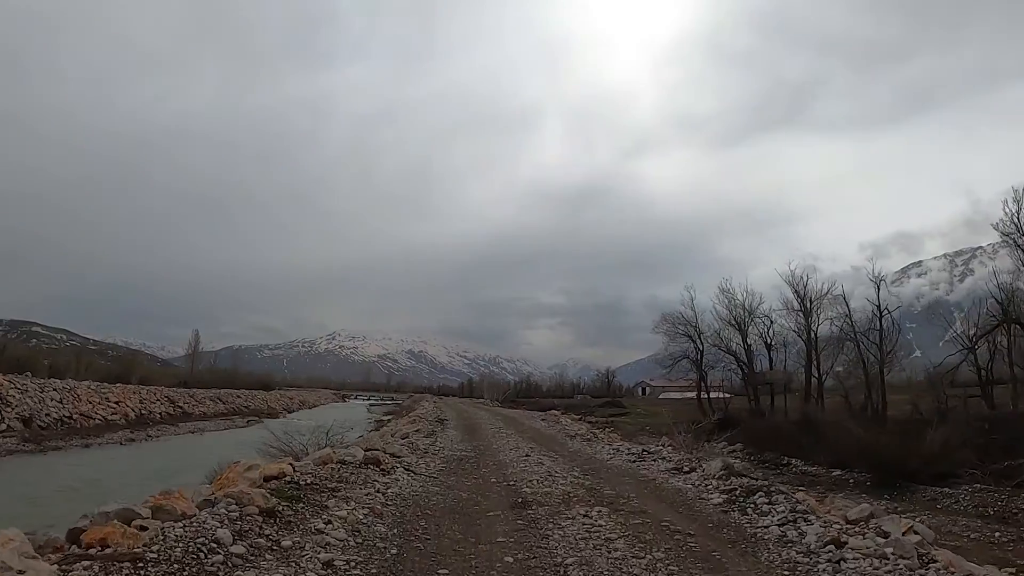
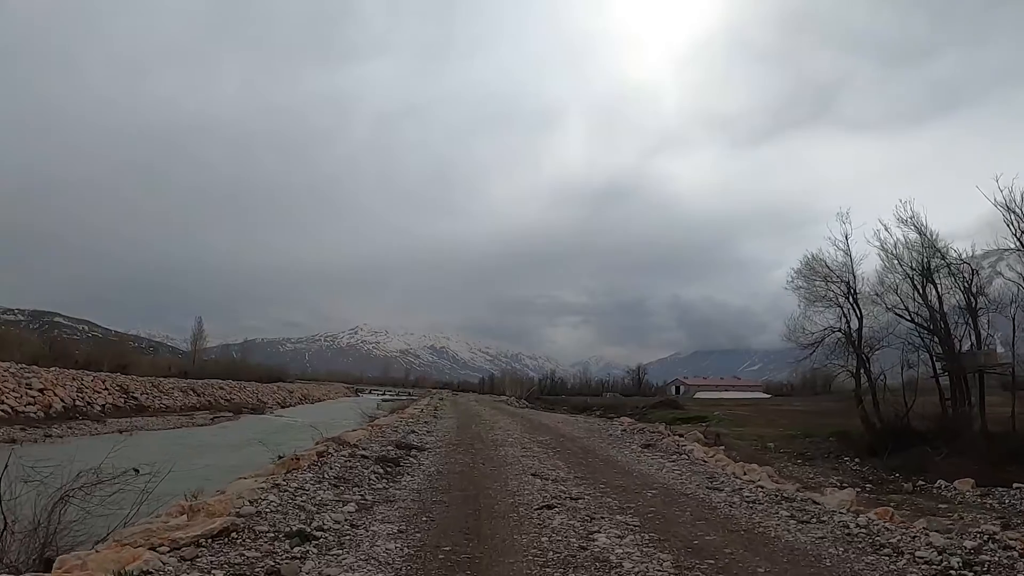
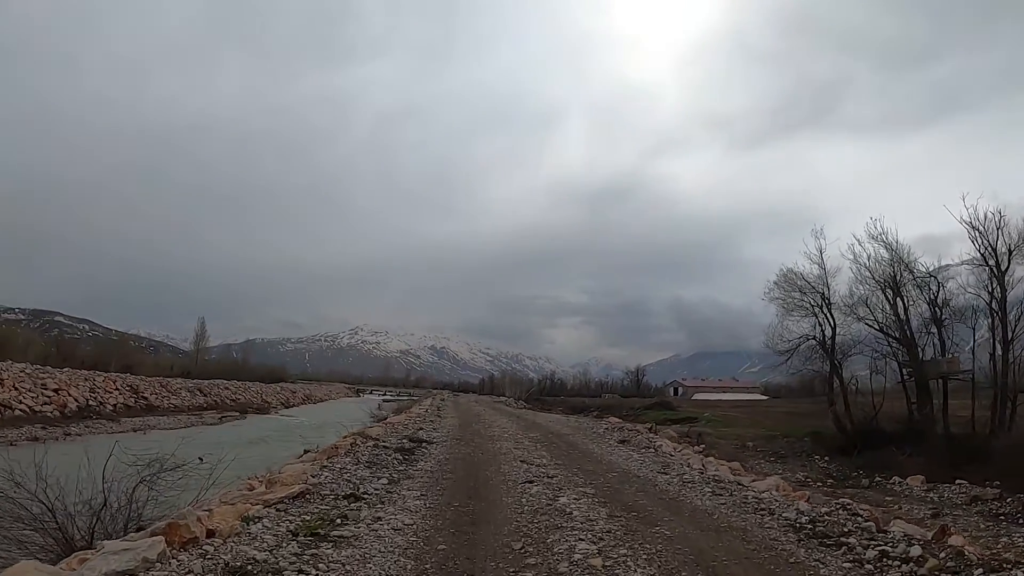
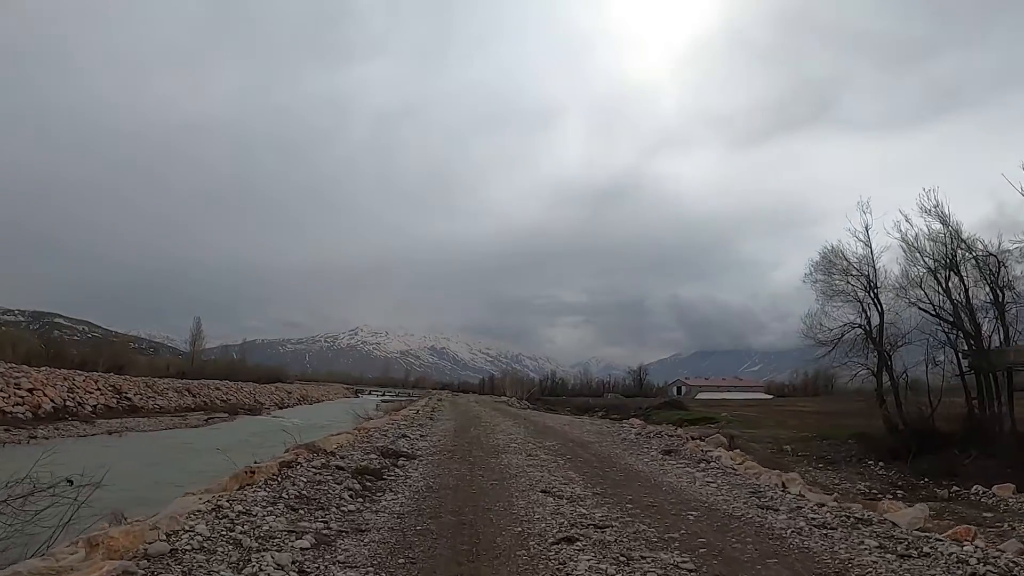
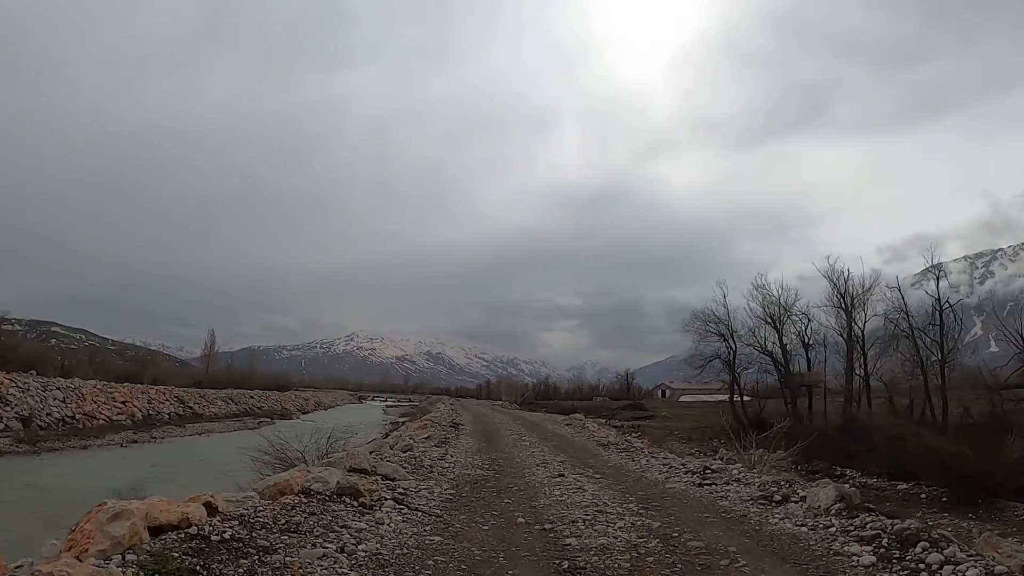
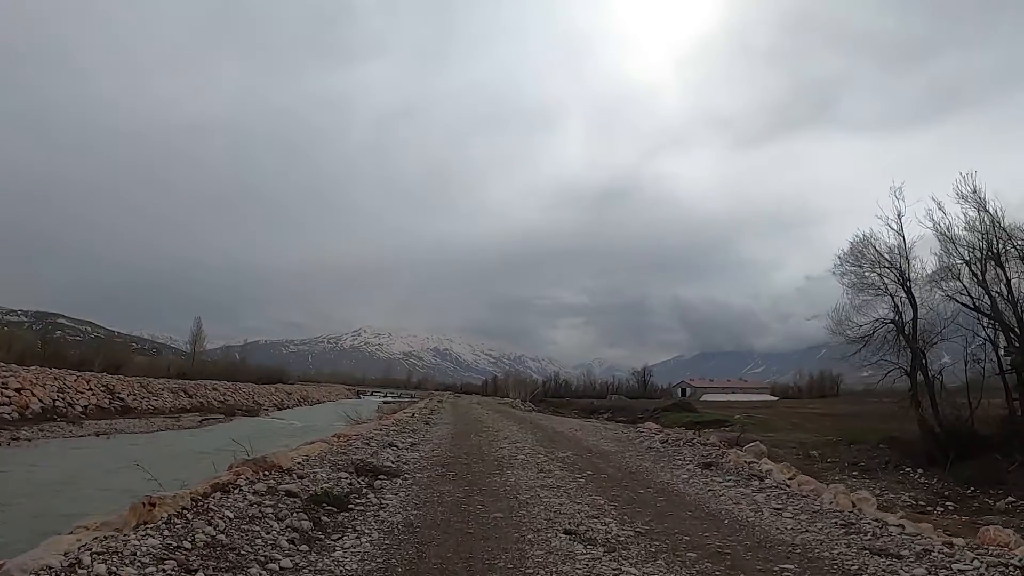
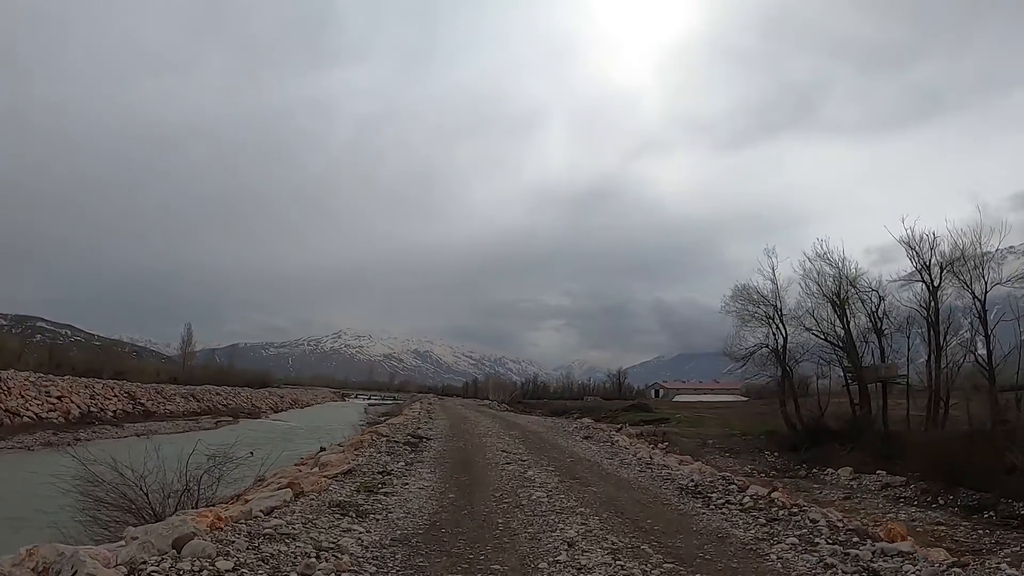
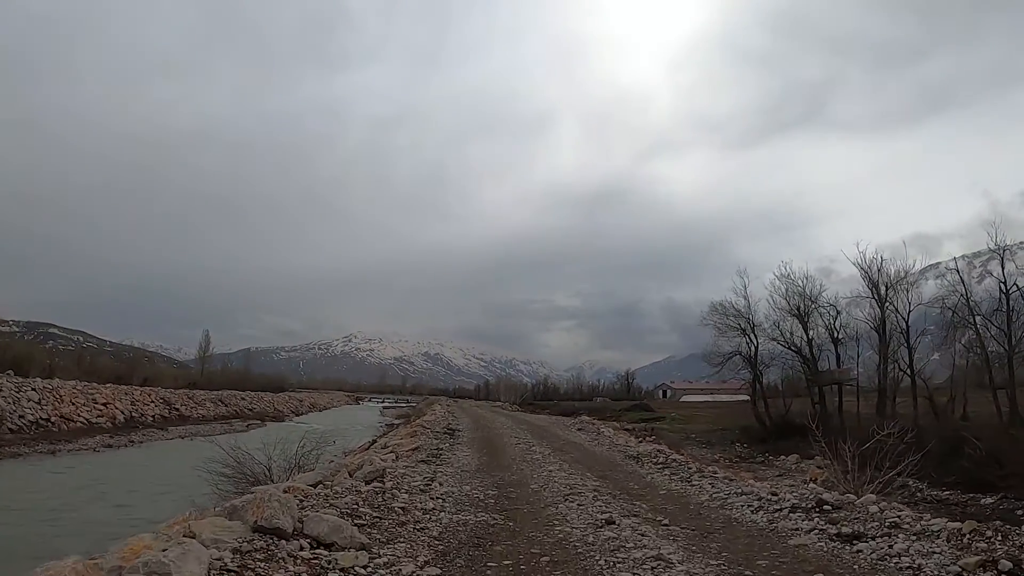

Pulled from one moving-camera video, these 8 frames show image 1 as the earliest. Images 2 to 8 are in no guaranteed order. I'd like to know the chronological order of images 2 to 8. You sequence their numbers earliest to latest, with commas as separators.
5, 8, 7, 3, 2, 4, 6
